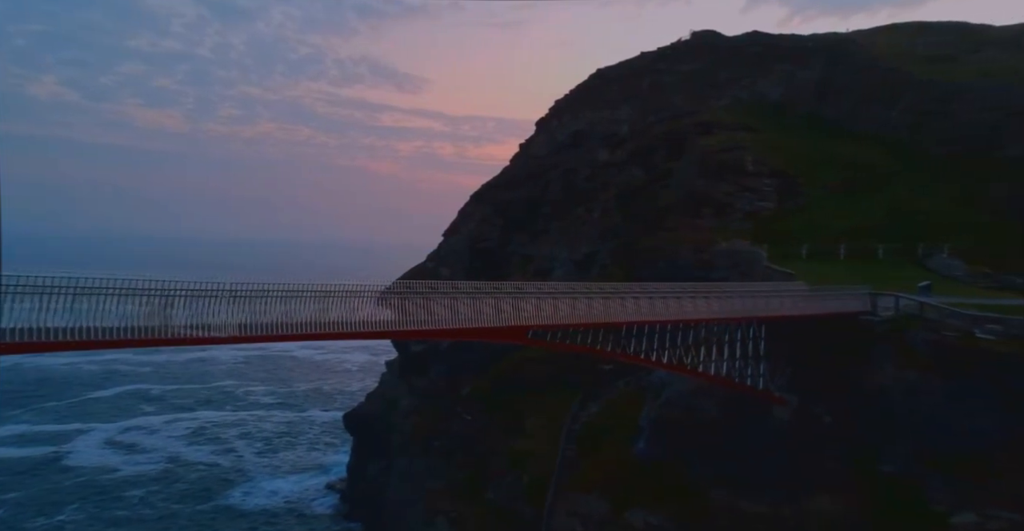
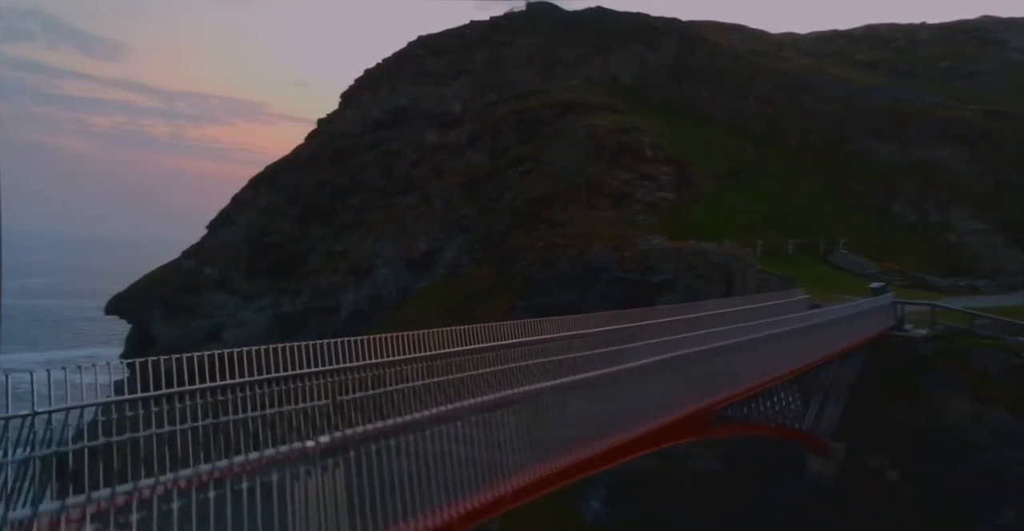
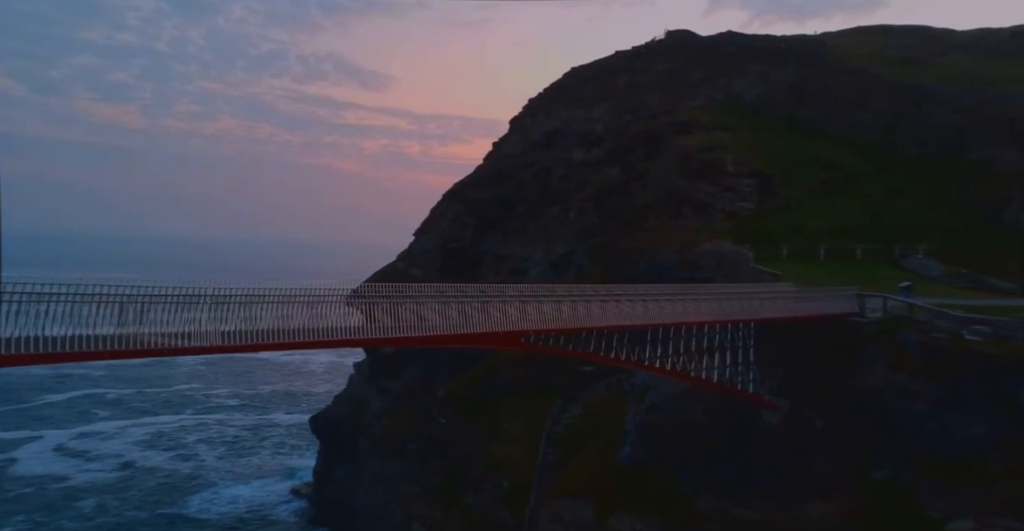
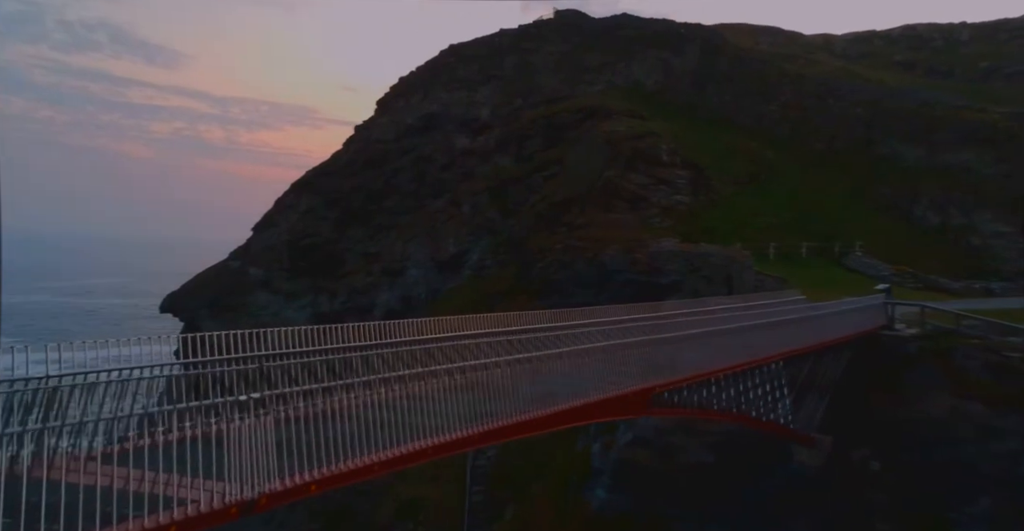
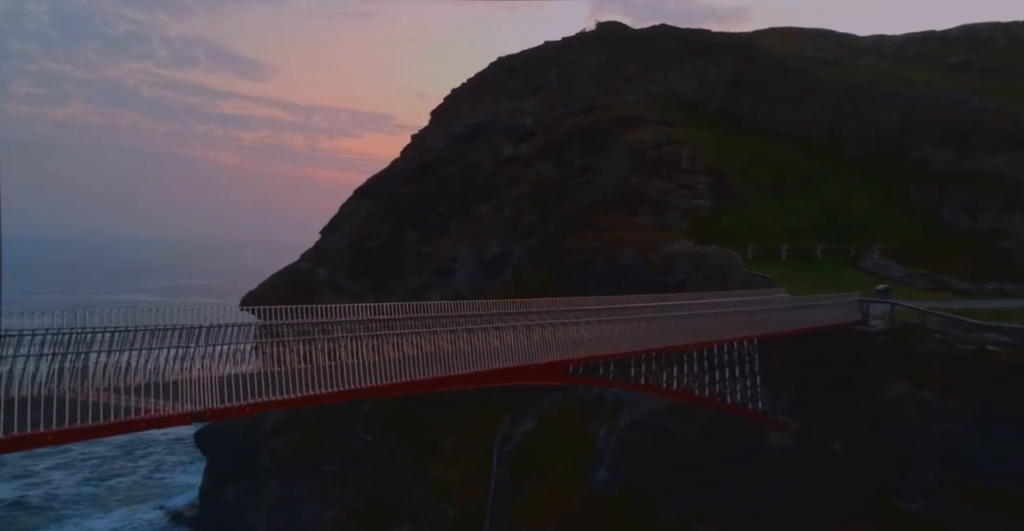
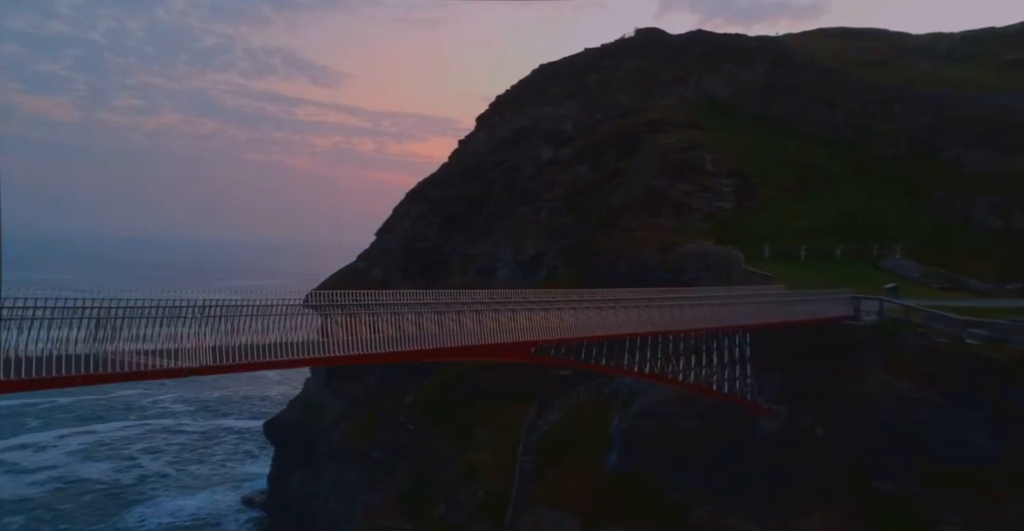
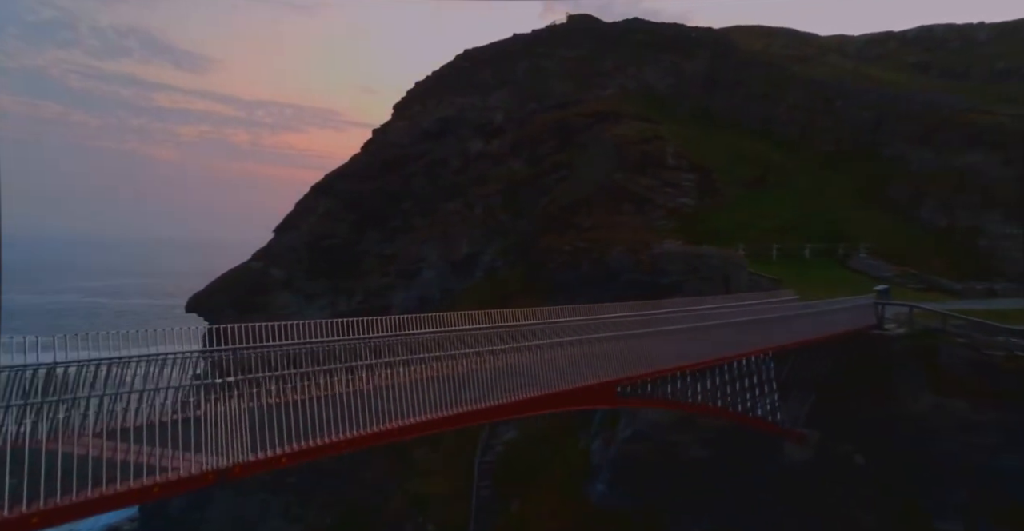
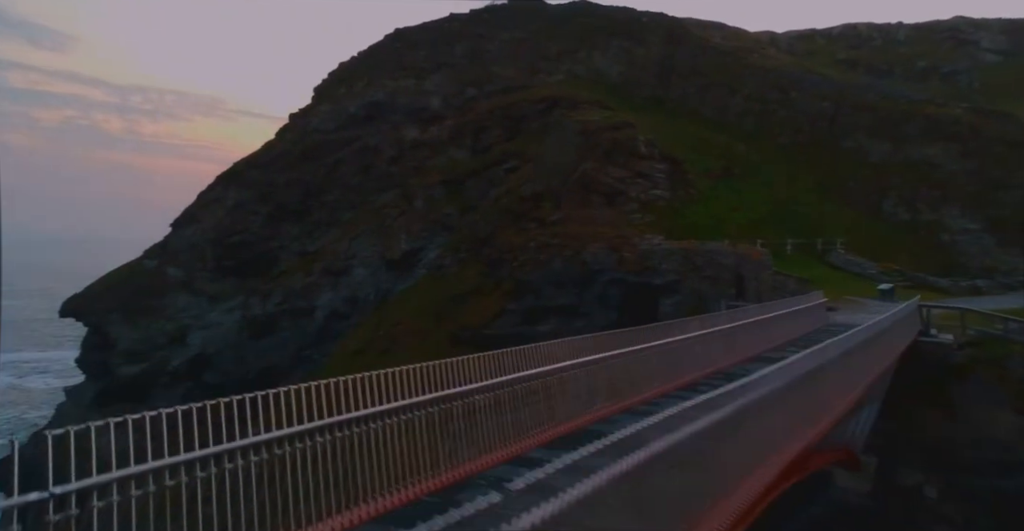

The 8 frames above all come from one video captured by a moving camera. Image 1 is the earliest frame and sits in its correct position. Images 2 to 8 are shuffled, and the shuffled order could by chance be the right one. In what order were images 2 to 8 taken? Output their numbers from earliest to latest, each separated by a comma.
3, 6, 5, 7, 4, 2, 8
